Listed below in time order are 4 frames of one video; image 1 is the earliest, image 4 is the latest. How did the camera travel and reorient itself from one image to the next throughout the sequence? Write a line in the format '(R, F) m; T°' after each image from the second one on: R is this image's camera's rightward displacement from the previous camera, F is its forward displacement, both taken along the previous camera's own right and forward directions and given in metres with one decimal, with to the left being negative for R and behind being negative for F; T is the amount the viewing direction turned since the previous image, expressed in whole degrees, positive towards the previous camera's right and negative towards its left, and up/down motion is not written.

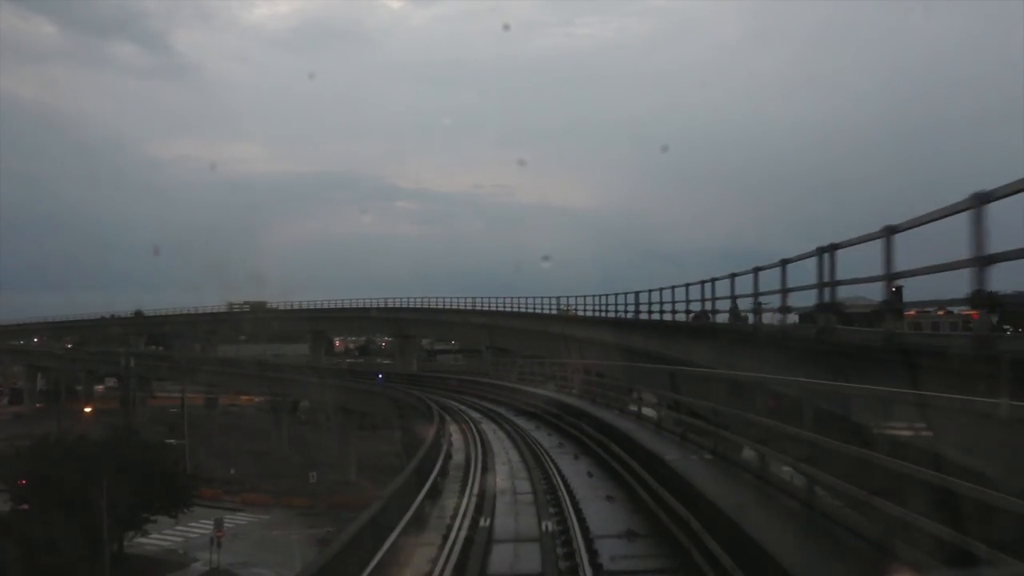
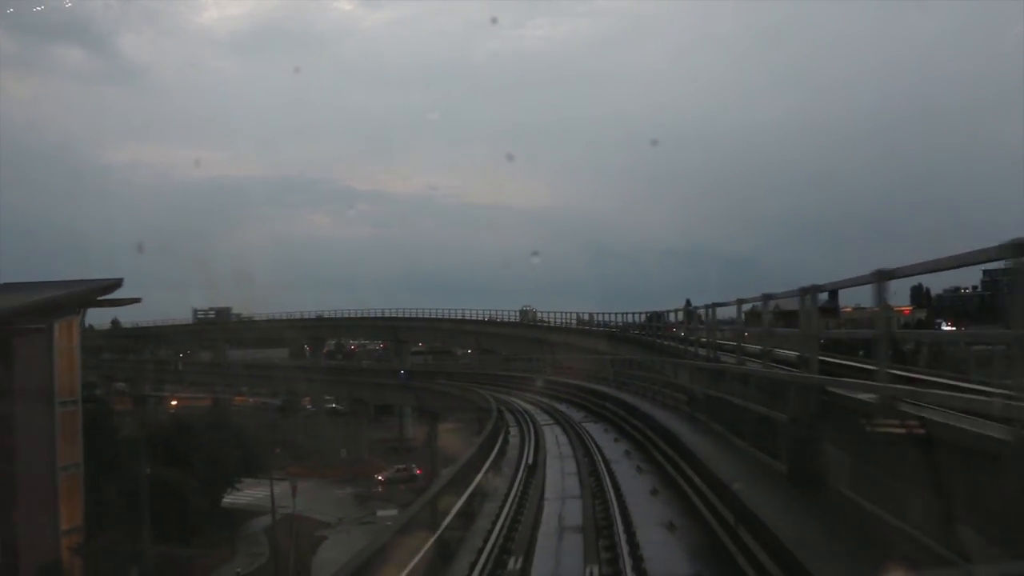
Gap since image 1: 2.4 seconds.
(+0.1, -1.4) m; +1°
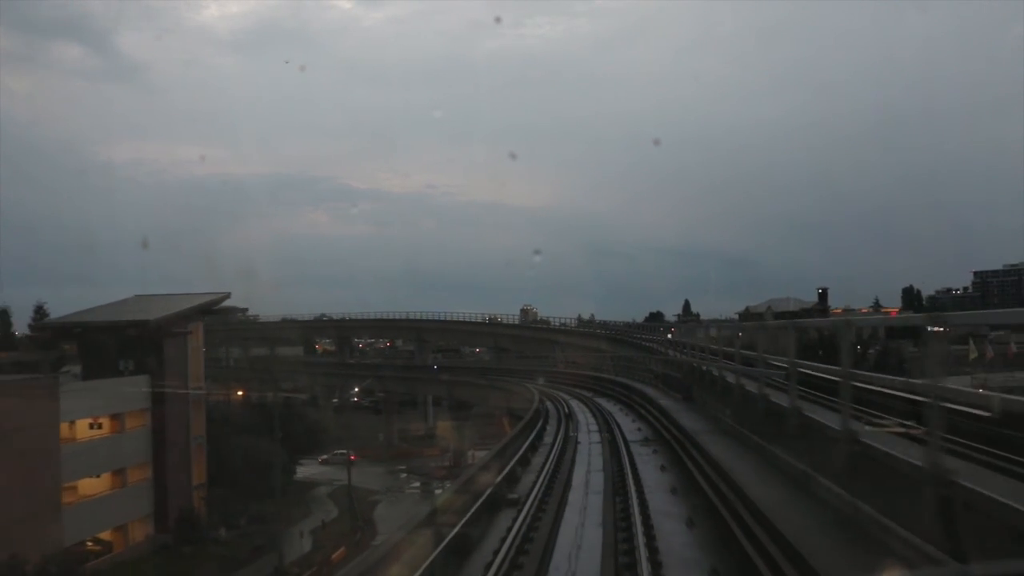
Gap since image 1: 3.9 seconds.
(-0.1, -0.8) m; 0°
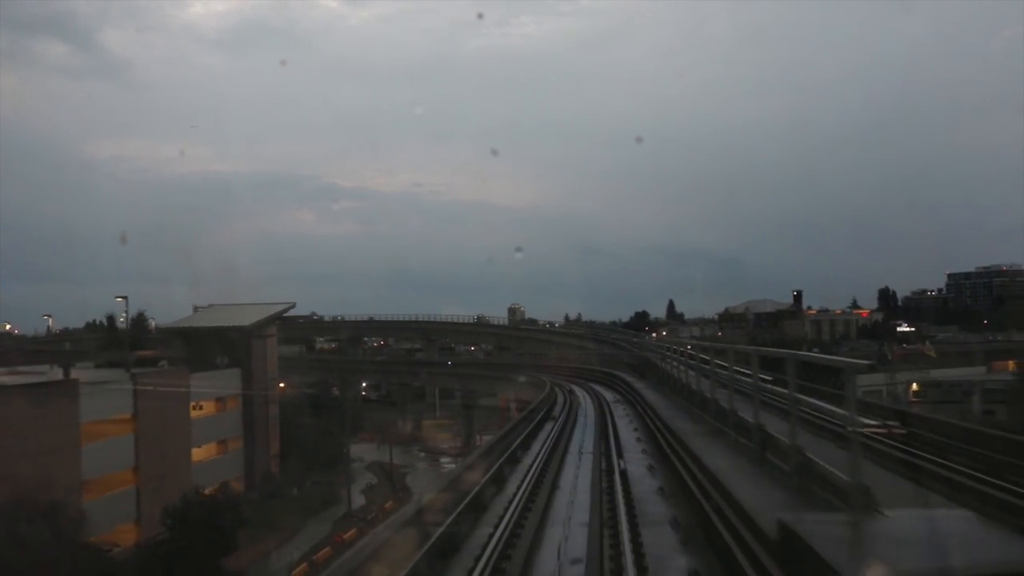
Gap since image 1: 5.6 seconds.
(-0.1, -0.9) m; +1°
